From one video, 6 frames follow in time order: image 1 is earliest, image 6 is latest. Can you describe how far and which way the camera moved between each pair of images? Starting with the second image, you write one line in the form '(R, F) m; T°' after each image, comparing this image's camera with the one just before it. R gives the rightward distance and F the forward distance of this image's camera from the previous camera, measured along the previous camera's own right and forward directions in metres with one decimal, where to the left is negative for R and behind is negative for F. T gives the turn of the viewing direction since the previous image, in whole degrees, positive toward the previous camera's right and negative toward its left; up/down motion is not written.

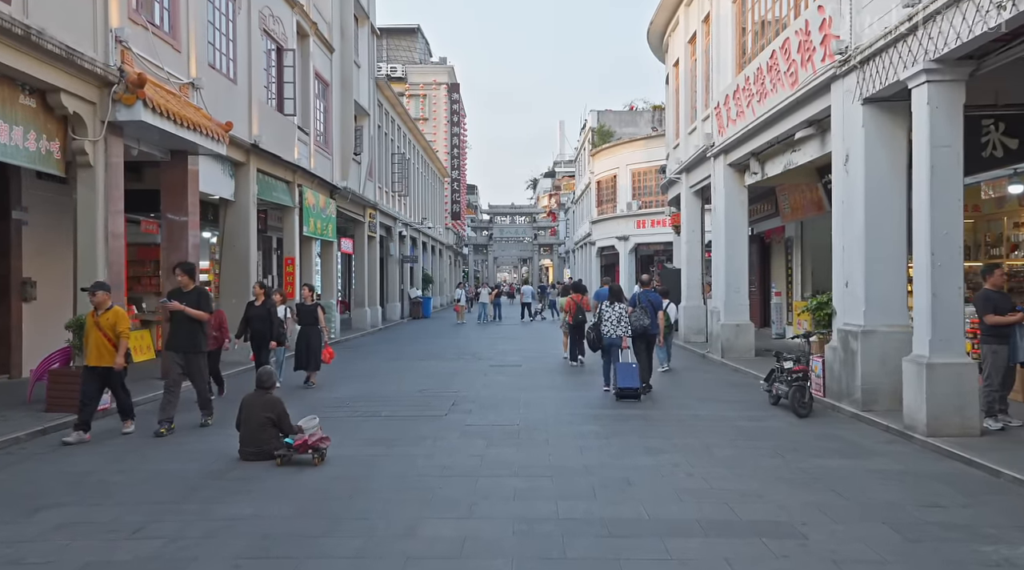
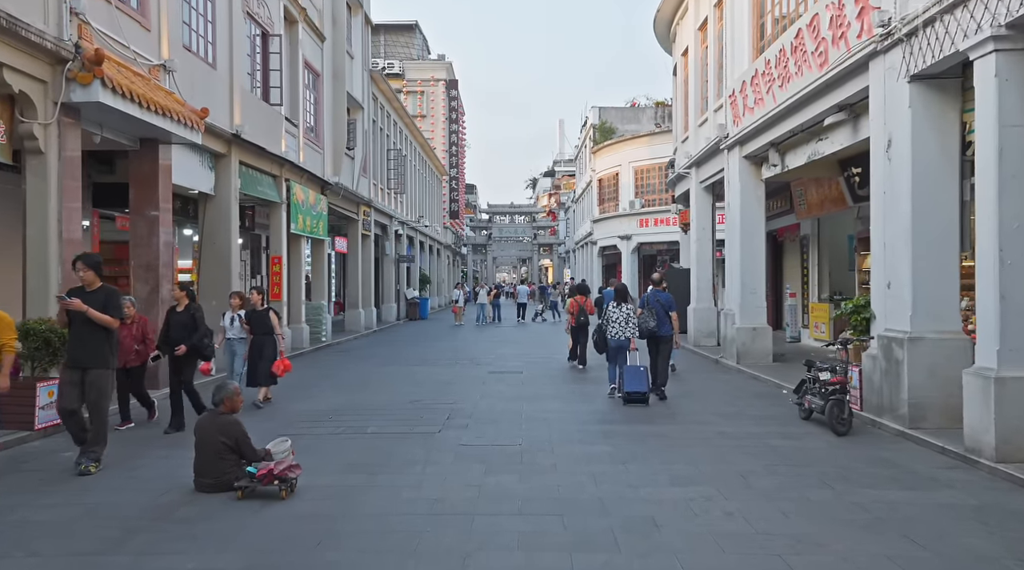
(0.0, +1.1) m; 0°
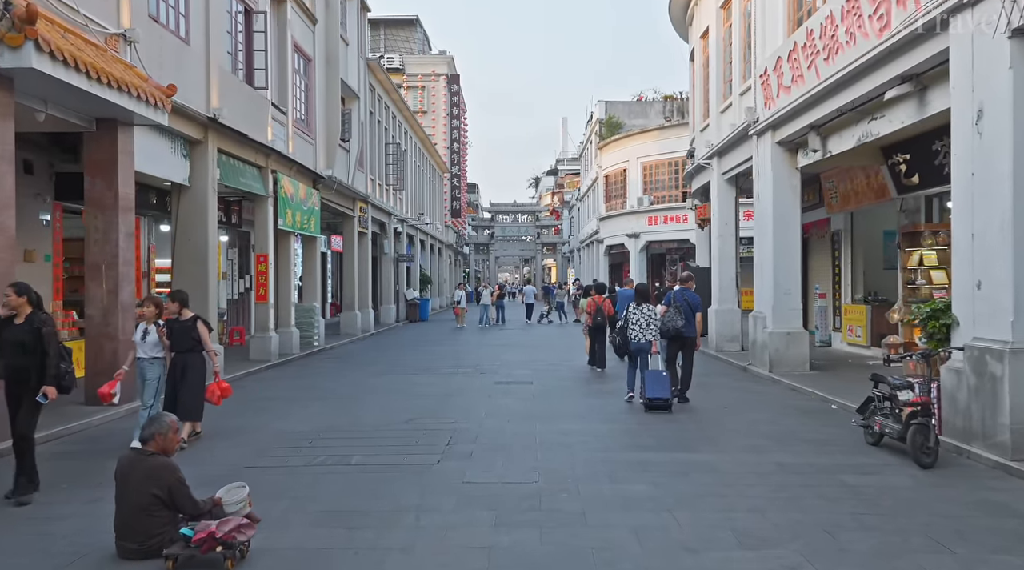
(-0.1, +1.5) m; 0°
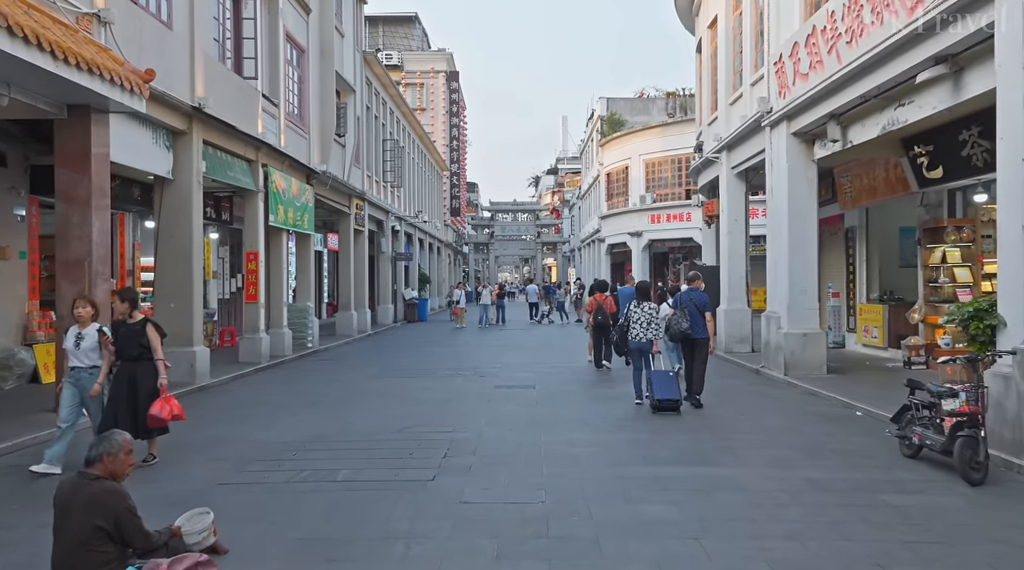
(0.0, +0.7) m; 0°
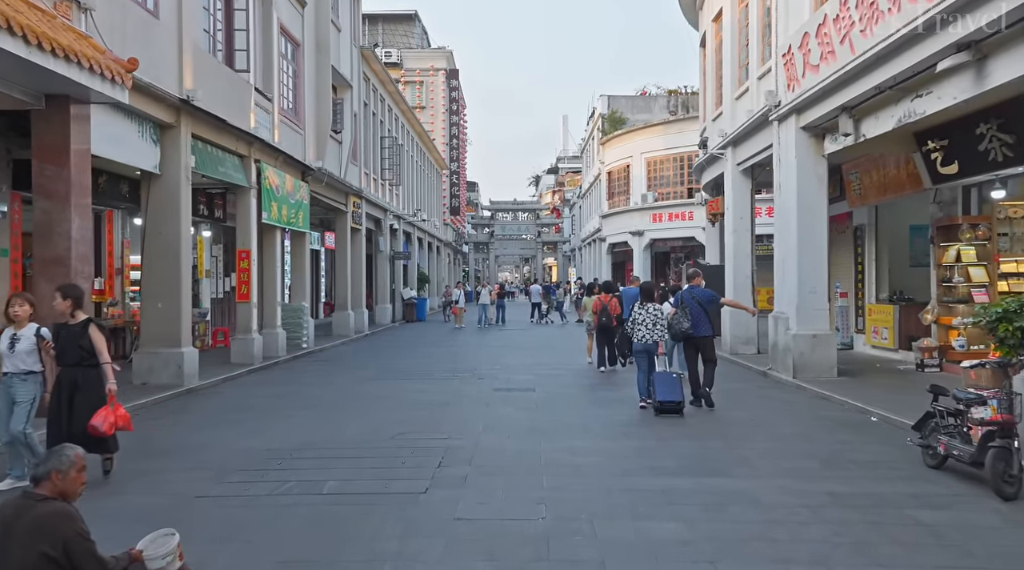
(0.0, +0.5) m; 0°
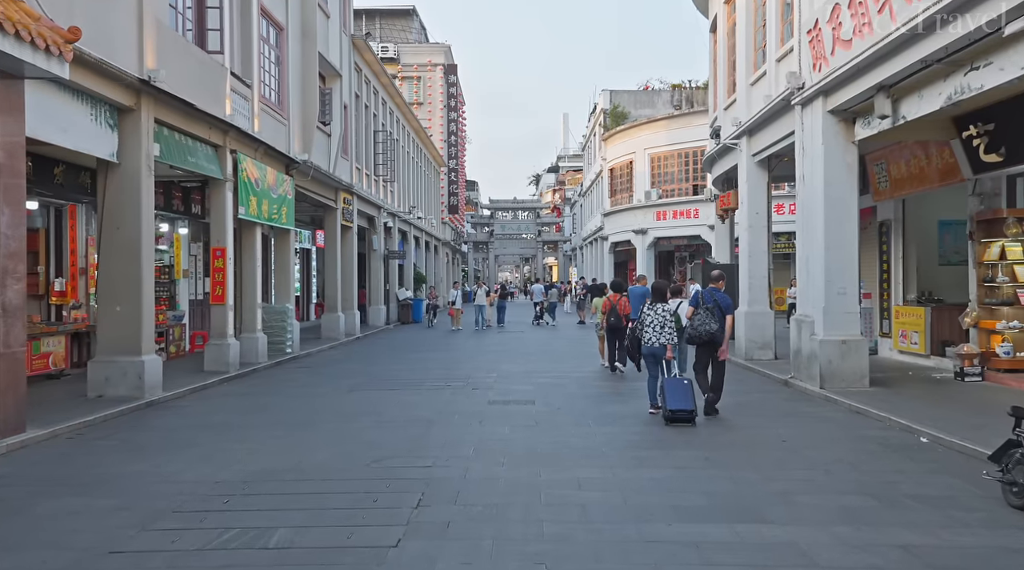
(0.0, +1.3) m; 0°
